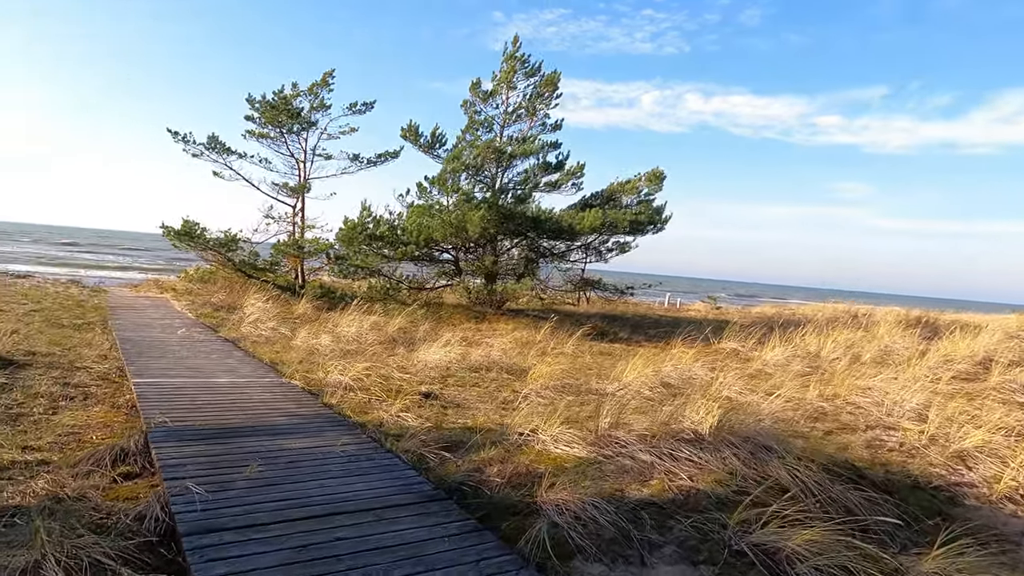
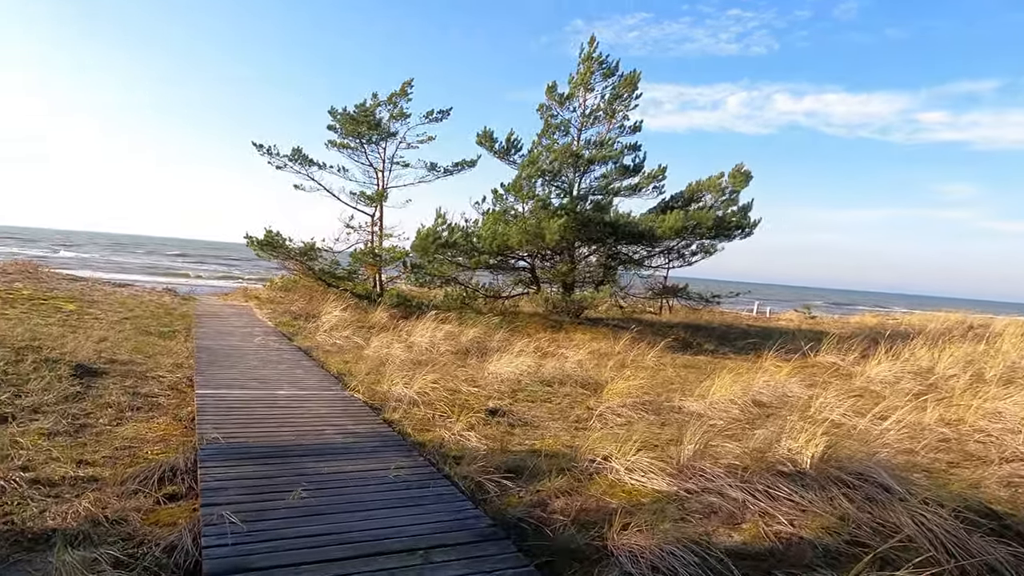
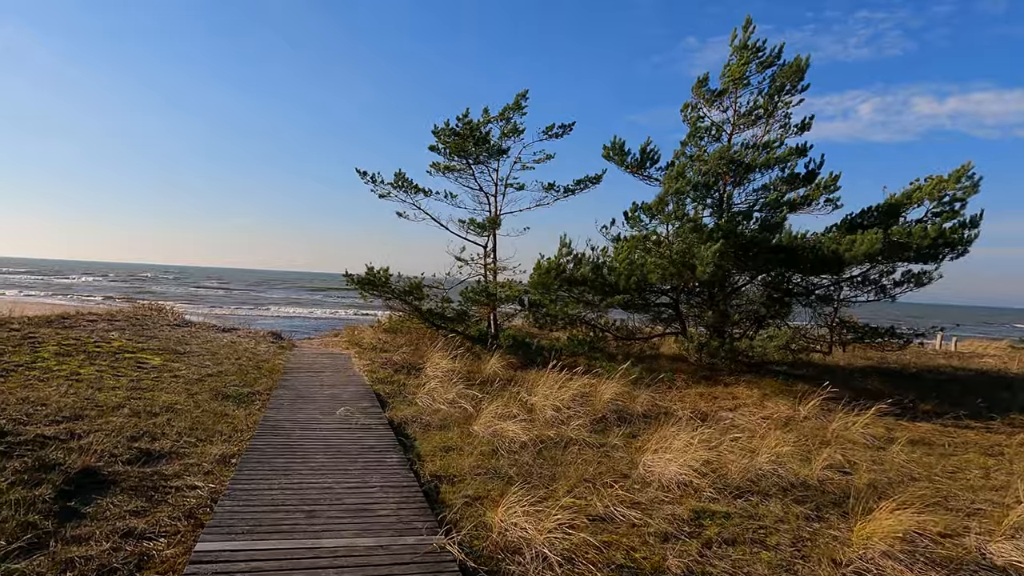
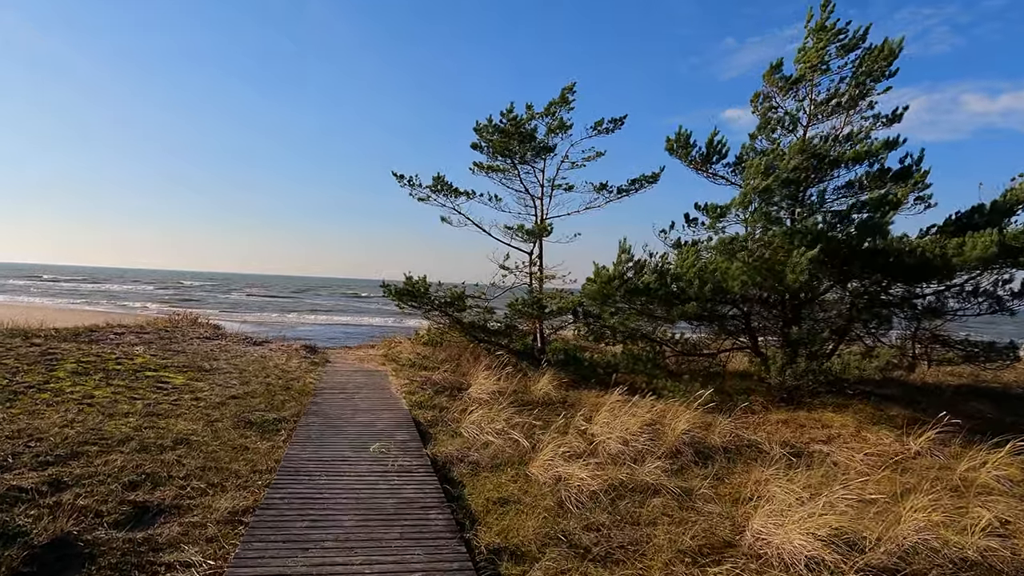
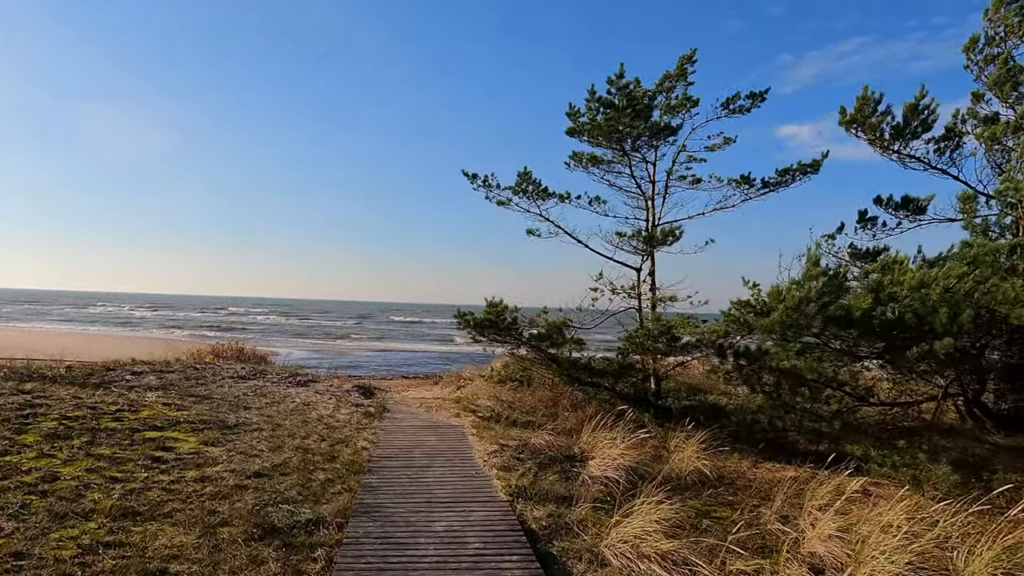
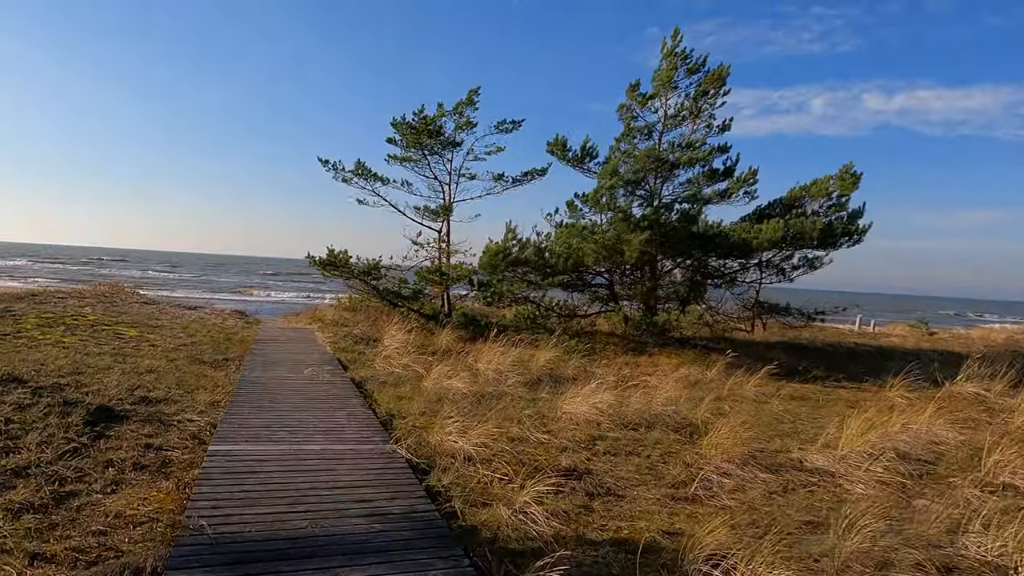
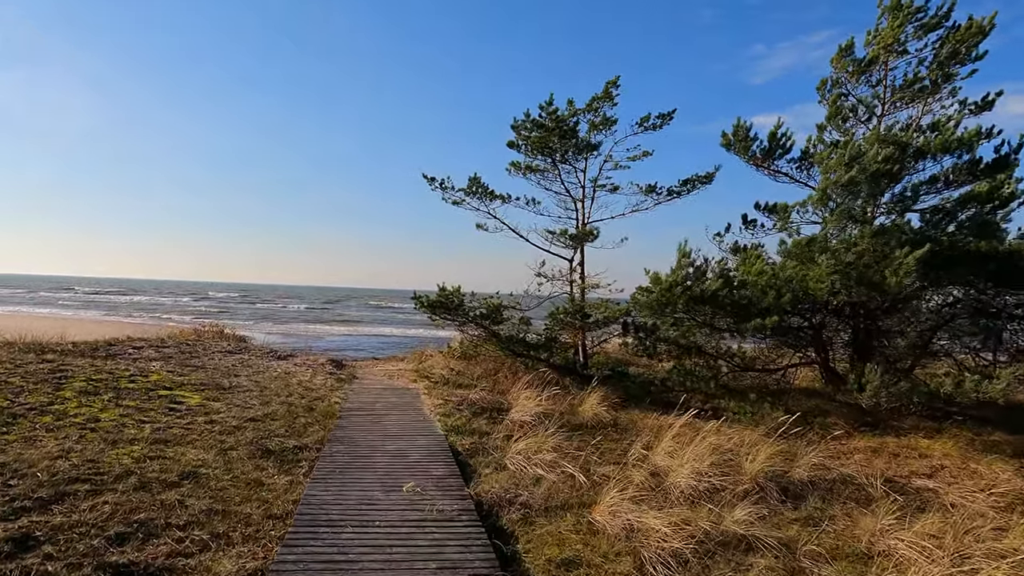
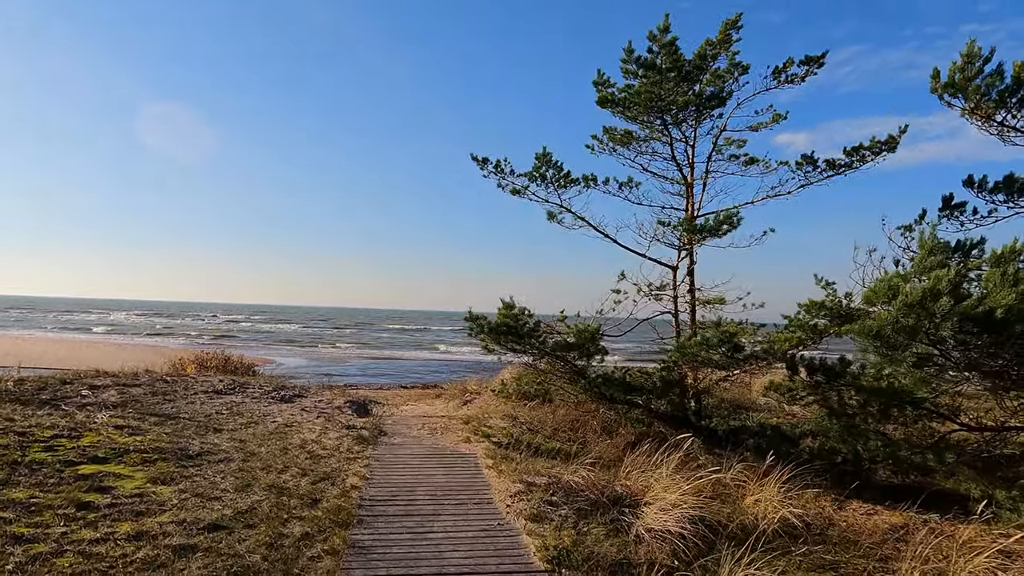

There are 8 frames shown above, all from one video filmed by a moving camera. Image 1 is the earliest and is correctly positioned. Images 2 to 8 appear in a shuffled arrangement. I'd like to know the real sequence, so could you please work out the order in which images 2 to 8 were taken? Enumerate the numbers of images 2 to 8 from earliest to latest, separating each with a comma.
2, 6, 3, 4, 7, 5, 8
